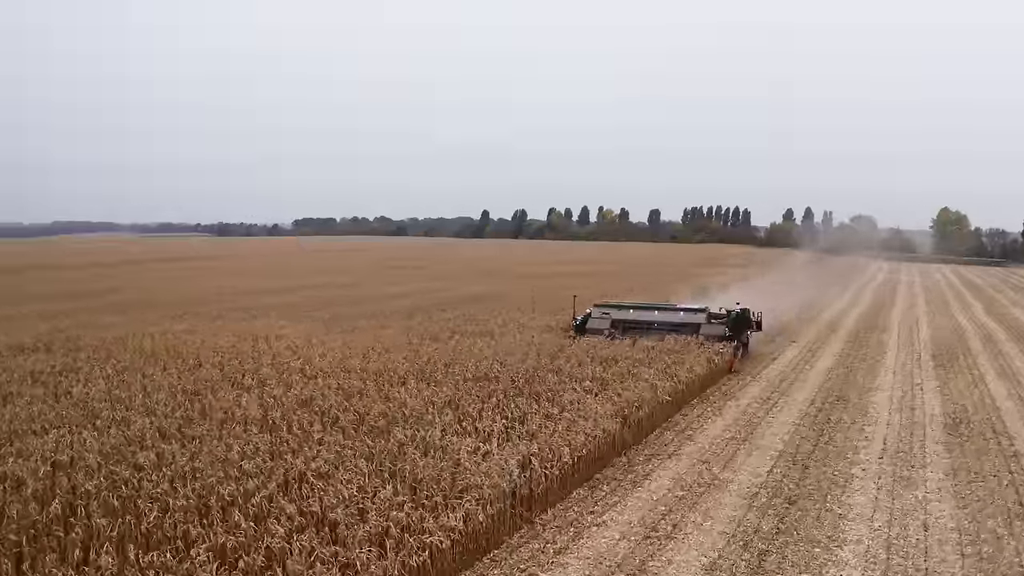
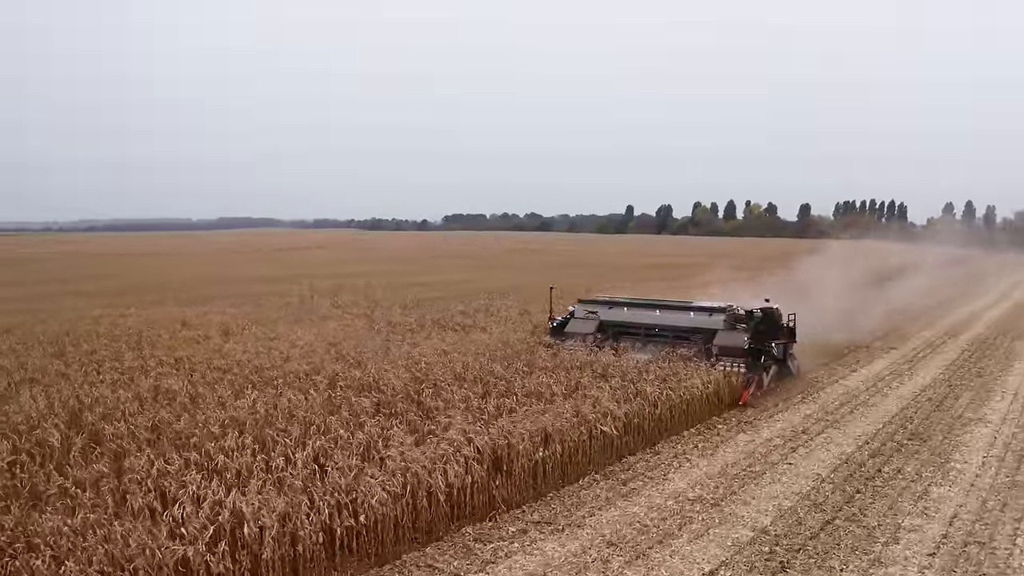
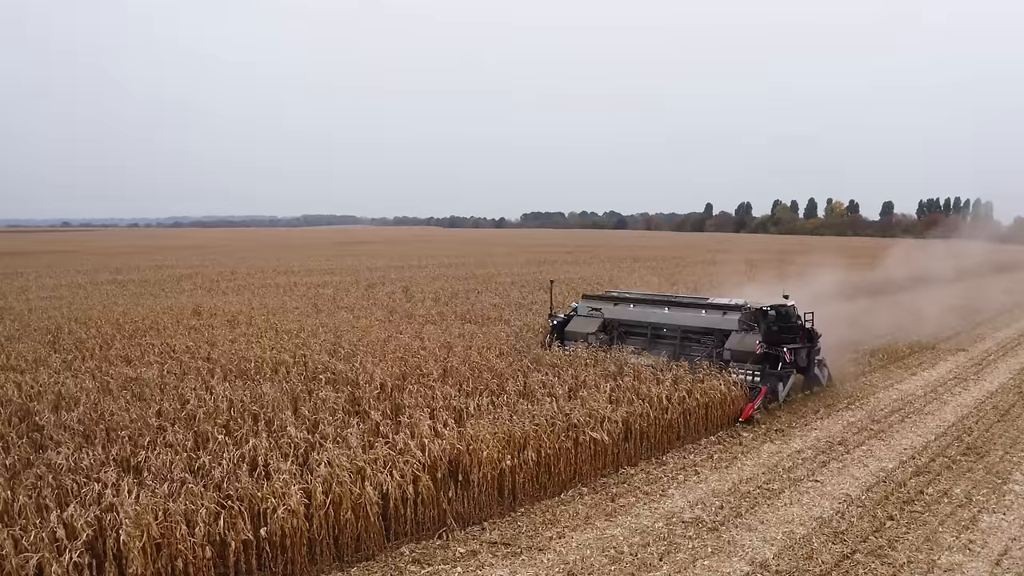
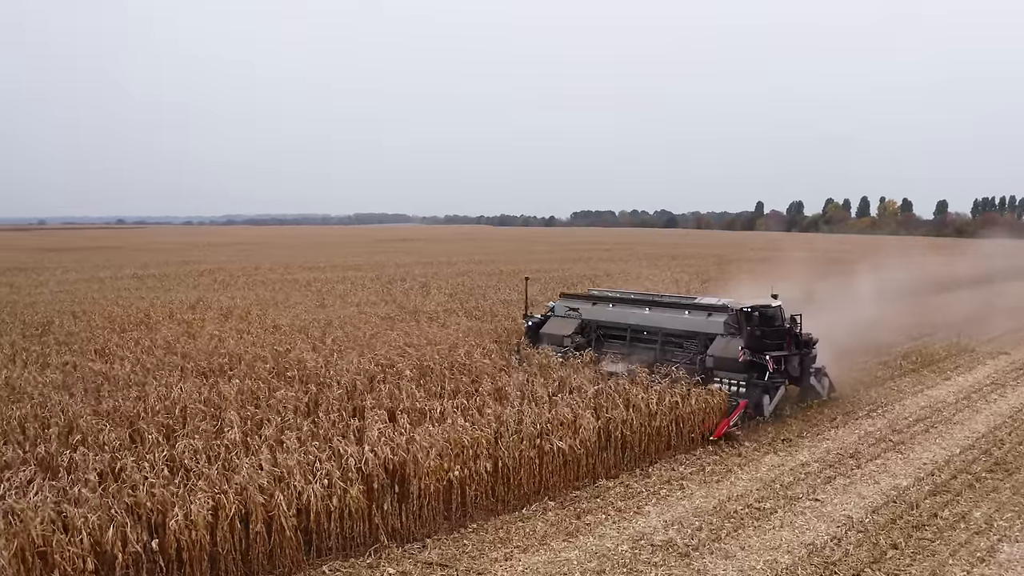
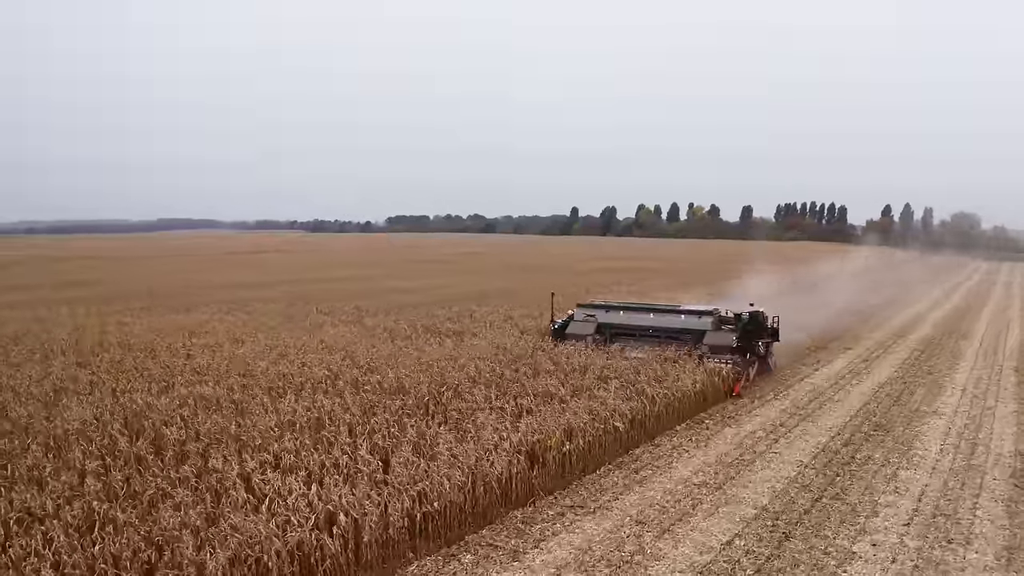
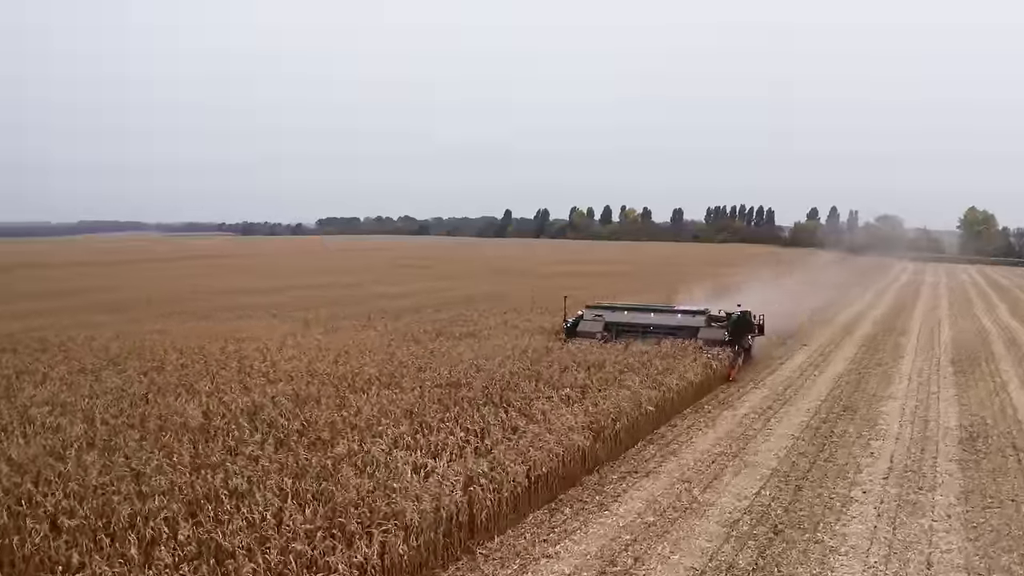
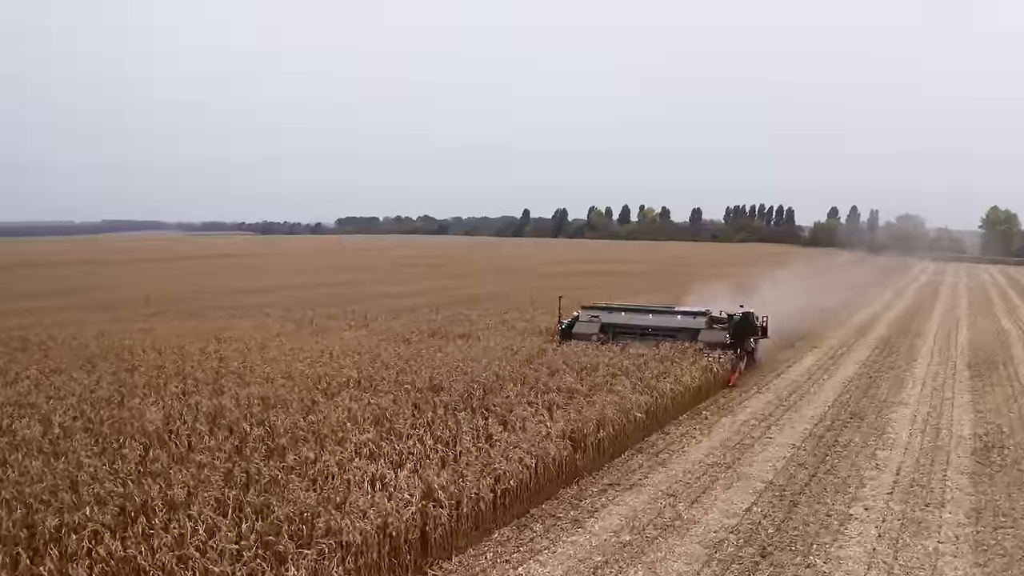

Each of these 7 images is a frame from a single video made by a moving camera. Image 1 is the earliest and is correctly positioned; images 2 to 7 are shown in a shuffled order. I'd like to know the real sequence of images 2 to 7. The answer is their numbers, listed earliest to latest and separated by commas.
6, 7, 5, 2, 3, 4
